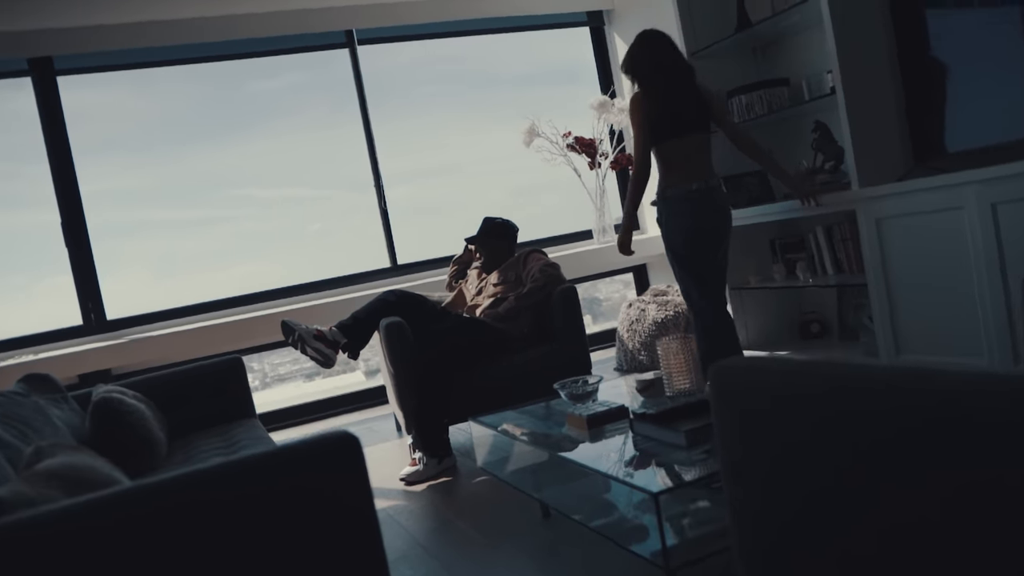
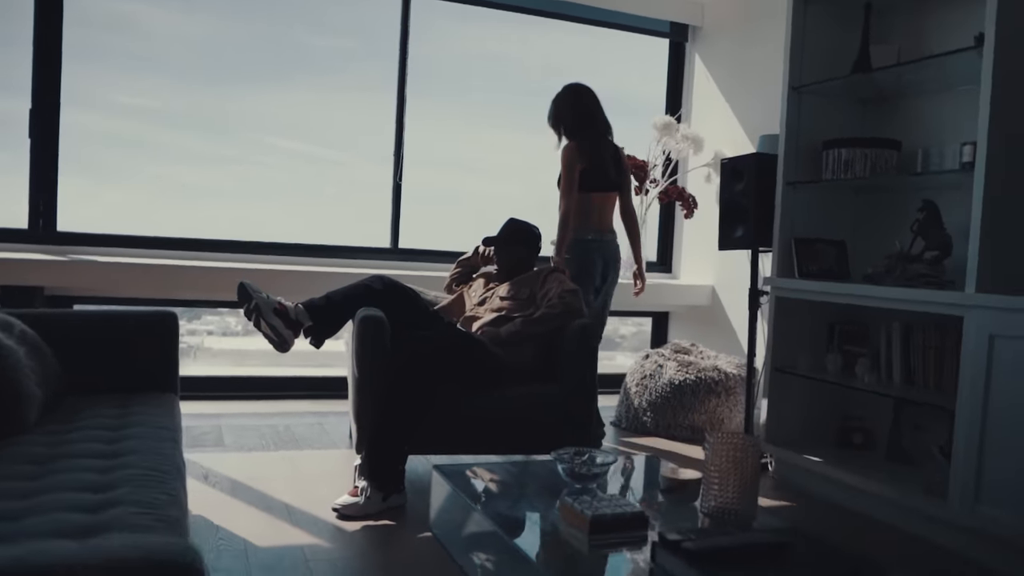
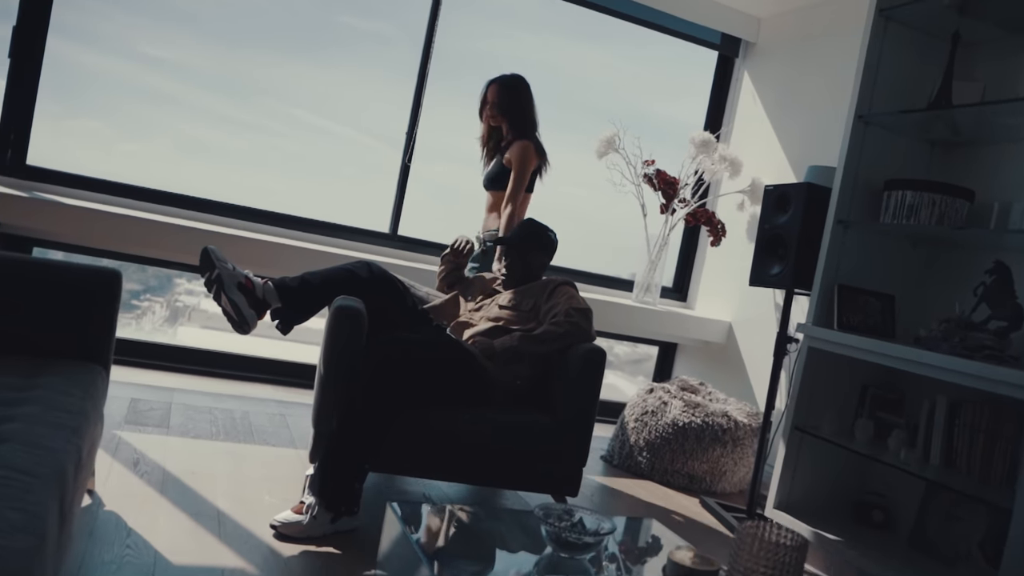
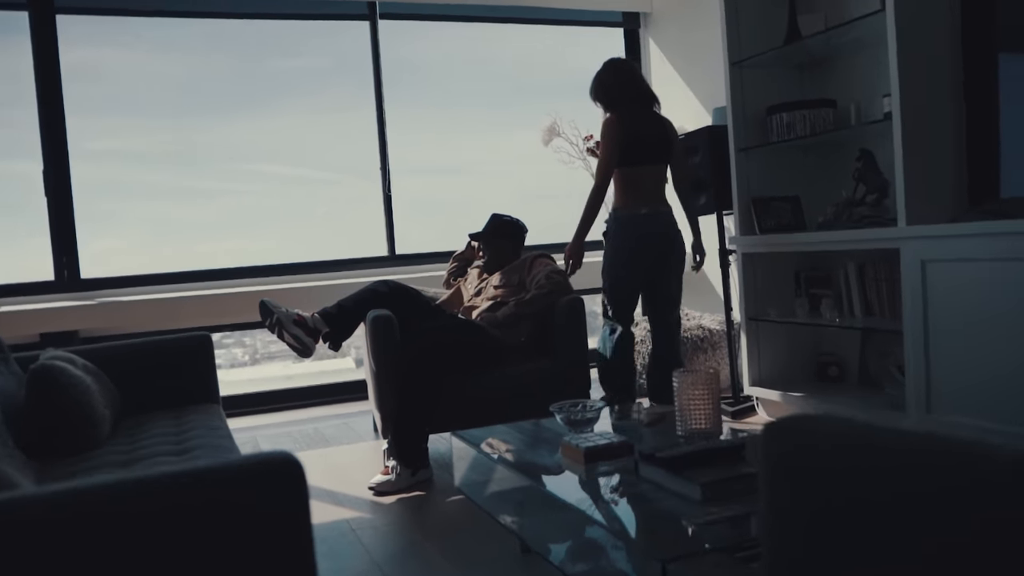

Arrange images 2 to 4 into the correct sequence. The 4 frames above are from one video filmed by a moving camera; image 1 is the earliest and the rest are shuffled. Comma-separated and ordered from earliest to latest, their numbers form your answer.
4, 2, 3
